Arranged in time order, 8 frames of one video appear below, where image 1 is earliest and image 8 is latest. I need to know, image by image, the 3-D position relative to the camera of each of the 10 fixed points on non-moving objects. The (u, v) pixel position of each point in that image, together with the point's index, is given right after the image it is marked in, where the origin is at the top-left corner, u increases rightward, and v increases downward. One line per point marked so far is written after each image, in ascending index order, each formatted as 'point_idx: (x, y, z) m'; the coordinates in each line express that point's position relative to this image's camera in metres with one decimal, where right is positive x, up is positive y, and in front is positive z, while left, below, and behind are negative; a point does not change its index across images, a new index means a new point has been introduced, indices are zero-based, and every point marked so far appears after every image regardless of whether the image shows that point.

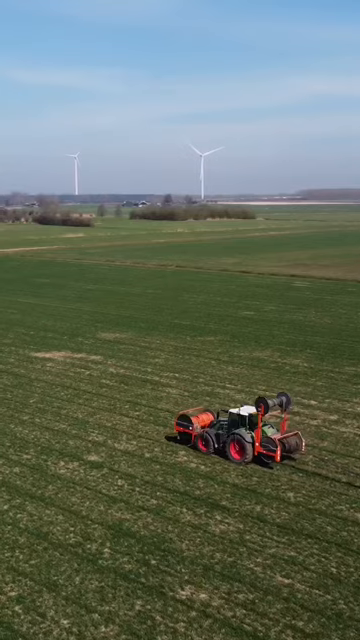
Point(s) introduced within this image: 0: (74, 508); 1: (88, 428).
0: (-1.7, -3.0, +14.6) m
1: (-1.9, -2.3, +19.7) m
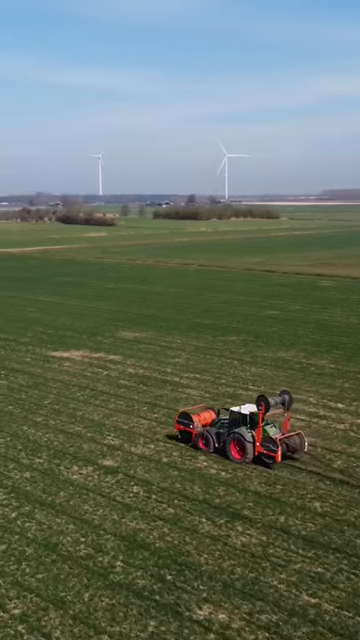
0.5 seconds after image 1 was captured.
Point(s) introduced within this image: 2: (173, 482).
0: (-1.4, -2.9, +13.8) m
1: (-1.5, -2.2, +18.9) m
2: (-0.1, -2.7, +15.4) m
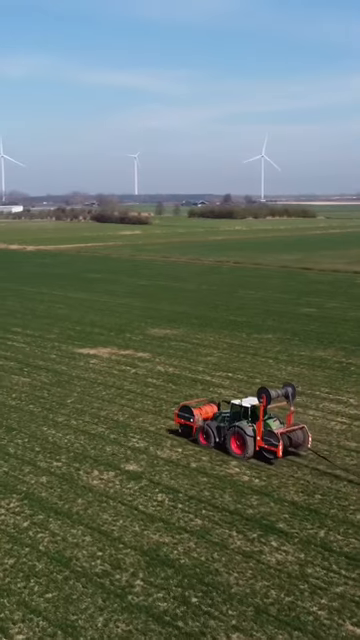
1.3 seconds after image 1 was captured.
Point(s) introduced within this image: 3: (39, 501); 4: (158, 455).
0: (-1.0, -2.8, +12.5) m
1: (-1.0, -2.1, +17.6) m
2: (+0.3, -2.5, +14.1) m
3: (-2.1, -2.6, +13.7) m
4: (-0.4, -2.3, +16.0) m
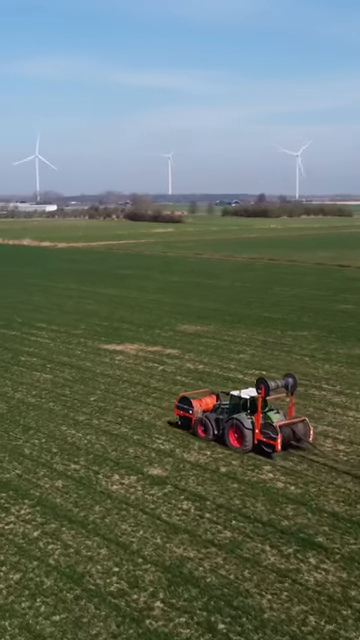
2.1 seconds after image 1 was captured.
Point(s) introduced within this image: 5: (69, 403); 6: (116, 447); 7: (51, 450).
0: (-0.7, -2.6, +11.2) m
1: (-0.5, -2.0, +16.3) m
2: (+0.7, -2.4, +12.7) m
3: (-1.7, -2.5, +12.5) m
4: (+0.1, -2.2, +14.7) m
5: (-2.2, -1.7, +18.8) m
6: (-1.1, -2.1, +15.4) m
7: (-2.1, -2.1, +15.3) m
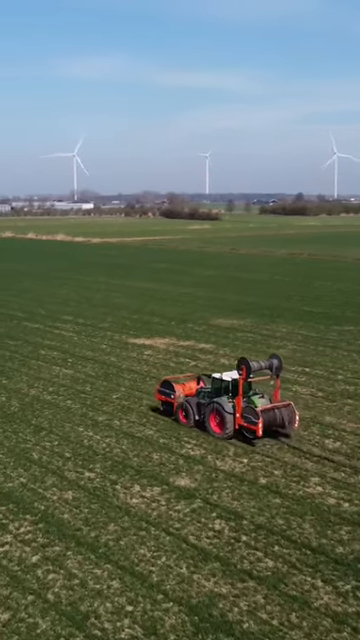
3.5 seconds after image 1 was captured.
0: (-0.4, -2.4, +9.1) m
1: (0.0, -1.8, +14.2) m
2: (+1.0, -2.2, +10.6) m
3: (-1.4, -2.3, +10.4) m
4: (+0.5, -2.0, +12.6) m
5: (-1.6, -1.5, +16.7) m
6: (-0.6, -1.9, +13.4) m
7: (-1.7, -1.9, +13.3) m
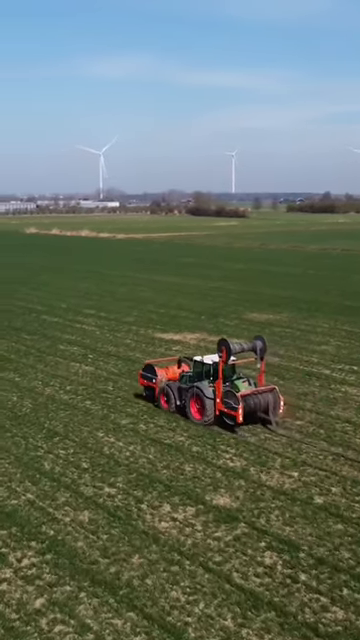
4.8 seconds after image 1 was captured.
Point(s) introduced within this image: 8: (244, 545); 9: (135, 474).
0: (-0.1, -2.3, +7.1) m
1: (+0.5, -1.6, +12.2) m
2: (+1.4, -2.1, +8.5) m
3: (-1.0, -2.1, +8.4) m
4: (+0.9, -1.8, +10.5) m
5: (-1.1, -1.3, +14.7) m
6: (-0.1, -1.7, +11.3) m
7: (-1.2, -1.7, +11.3) m
8: (+0.6, -2.1, +8.6) m
9: (-0.5, -1.8, +10.9) m
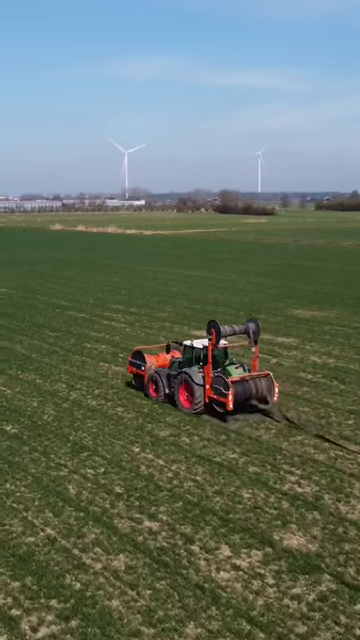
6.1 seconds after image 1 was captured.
0: (+0.4, -2.2, +4.9) m
1: (+1.1, -1.5, +10.0) m
2: (+1.9, -2.0, +6.3) m
3: (-0.5, -2.0, +6.3) m
4: (+1.5, -1.7, +8.3) m
5: (-0.5, -1.2, +12.6) m
6: (+0.4, -1.6, +9.2) m
7: (-0.7, -1.6, +9.1) m
8: (+1.0, -2.0, +6.5) m
9: (0.0, -1.7, +8.7) m
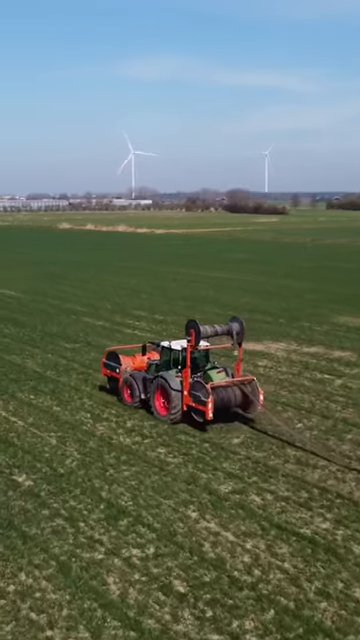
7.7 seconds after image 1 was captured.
0: (+0.9, -2.4, +2.3) m
1: (+1.7, -1.7, +7.3) m
2: (+2.5, -2.2, +3.6) m
3: (+0.1, -2.2, +3.6) m
4: (+2.0, -1.9, +5.6) m
5: (+0.2, -1.4, +9.9) m
6: (+1.0, -1.8, +6.5) m
7: (-0.1, -1.8, +6.5) m
8: (+1.6, -2.2, +3.8) m
9: (+0.6, -1.9, +6.0) m
